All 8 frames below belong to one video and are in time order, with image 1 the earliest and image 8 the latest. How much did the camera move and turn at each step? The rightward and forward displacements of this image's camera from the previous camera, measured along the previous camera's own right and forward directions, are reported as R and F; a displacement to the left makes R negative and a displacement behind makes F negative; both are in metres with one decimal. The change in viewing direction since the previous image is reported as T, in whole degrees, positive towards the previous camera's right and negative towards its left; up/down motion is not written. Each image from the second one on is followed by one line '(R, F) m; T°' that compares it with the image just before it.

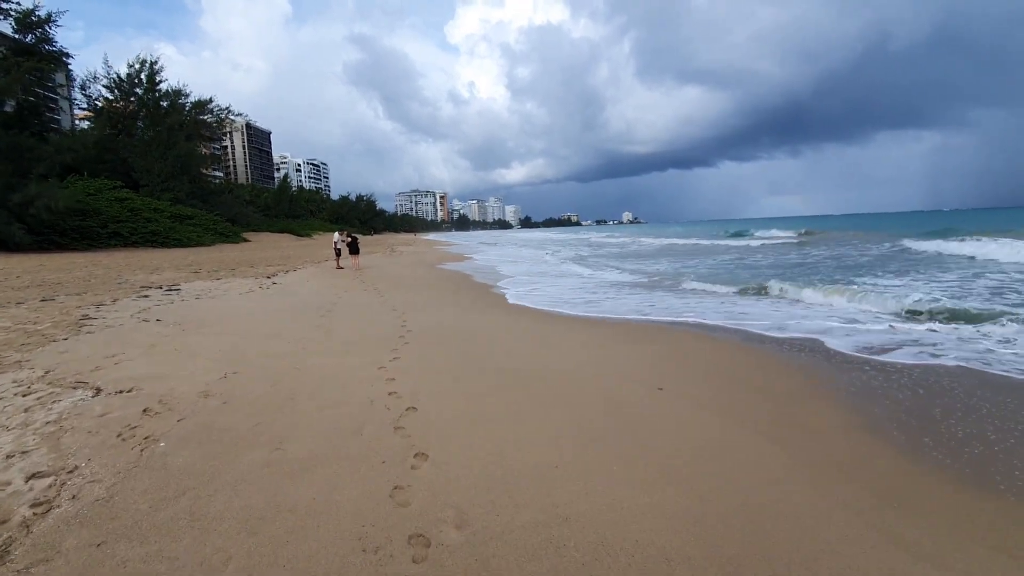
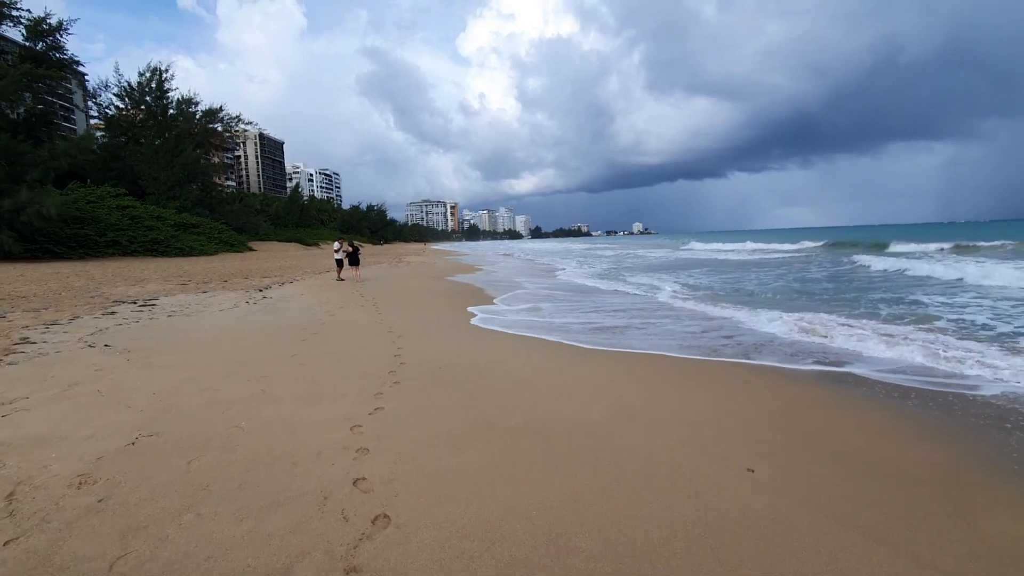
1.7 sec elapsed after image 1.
(-0.1, +1.2) m; -1°
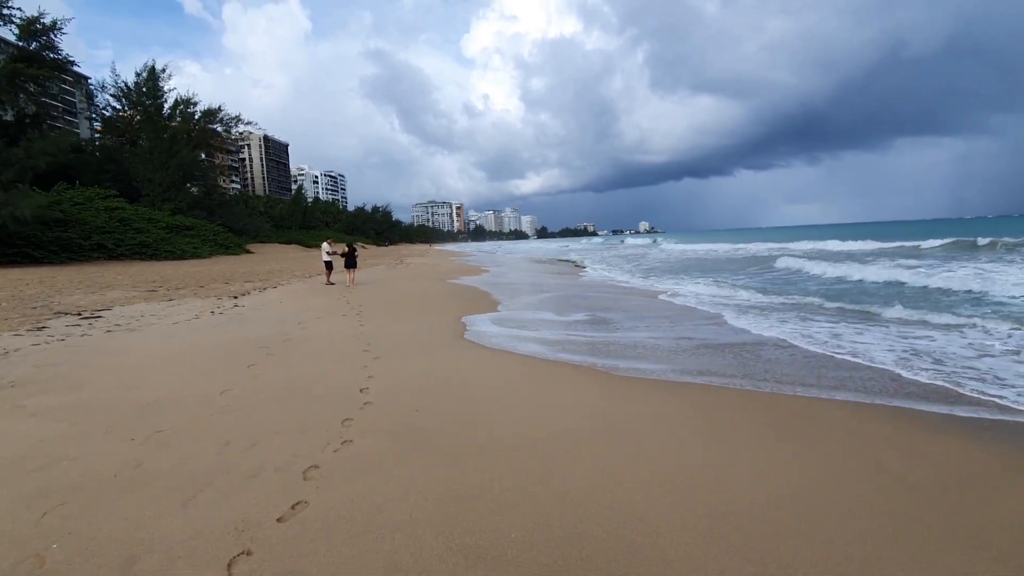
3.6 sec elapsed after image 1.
(0.0, +1.4) m; -1°
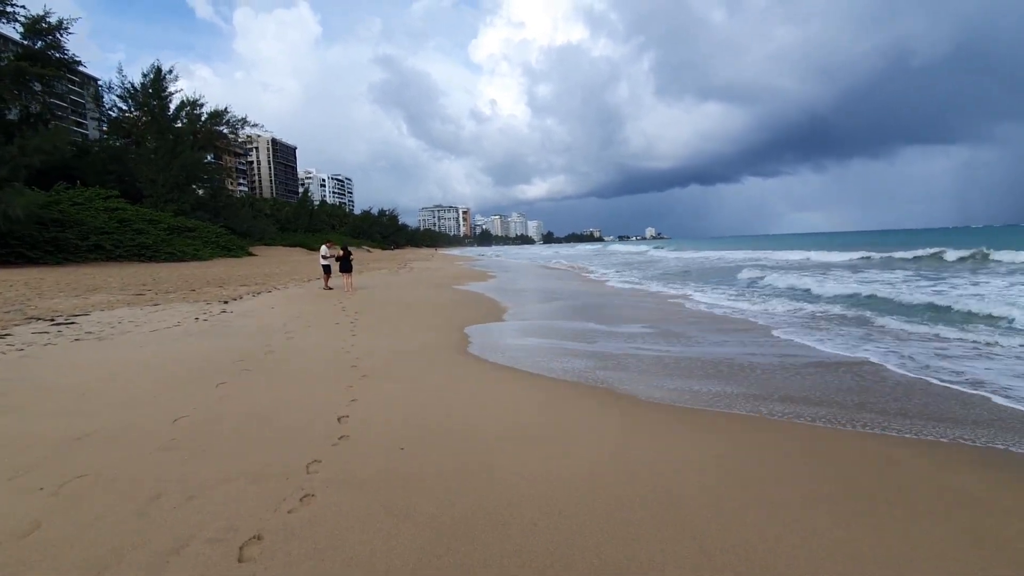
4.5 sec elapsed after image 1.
(0.0, +0.6) m; -1°
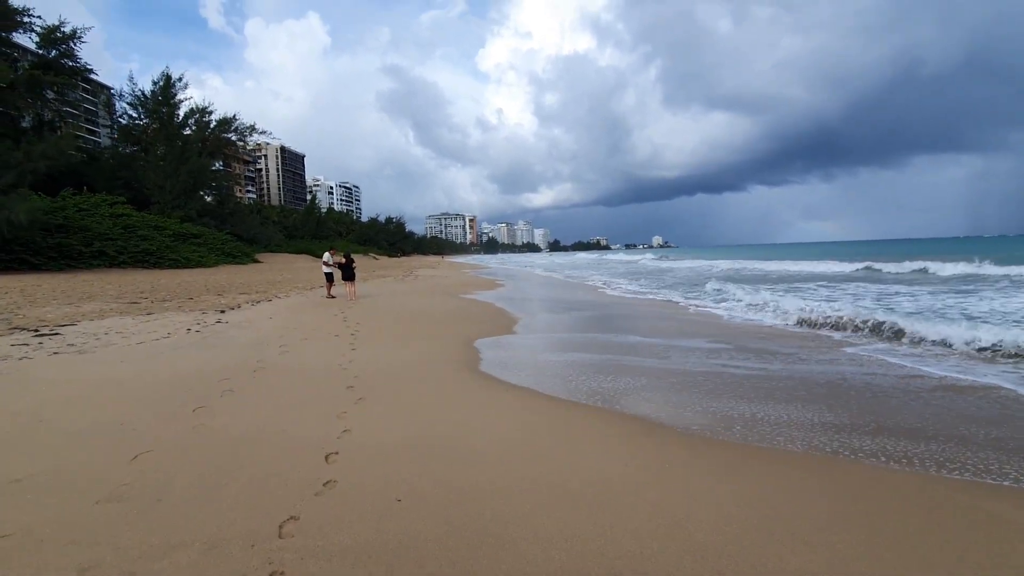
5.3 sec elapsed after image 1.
(-0.1, +0.5) m; -1°
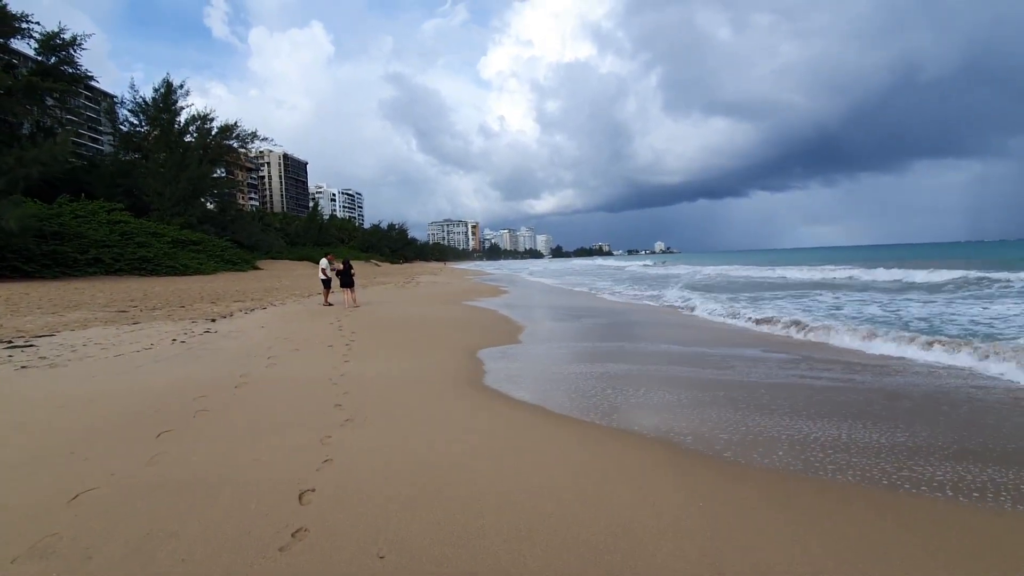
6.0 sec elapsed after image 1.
(0.0, +0.5) m; 0°
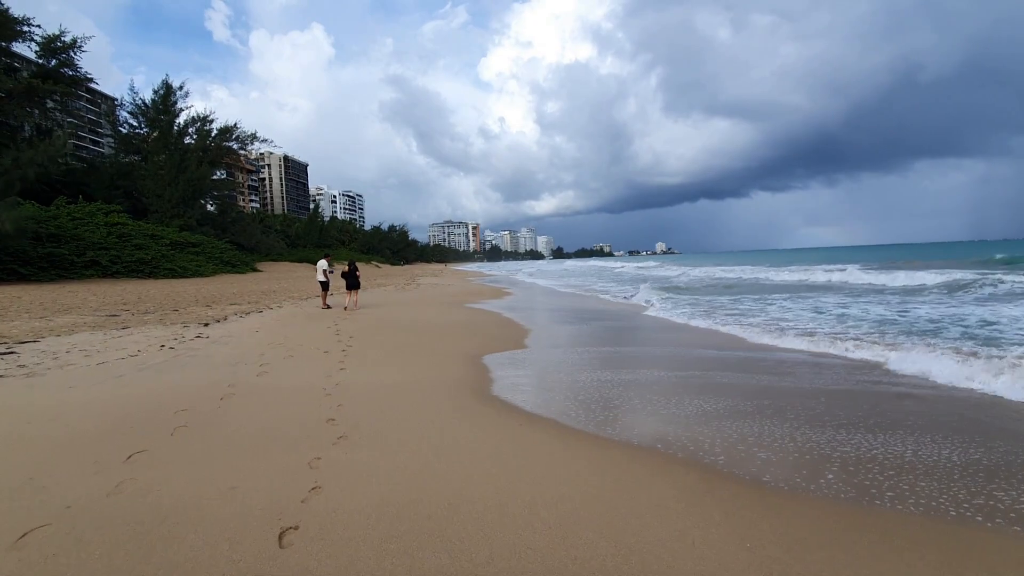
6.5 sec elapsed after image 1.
(-0.1, +0.3) m; 0°
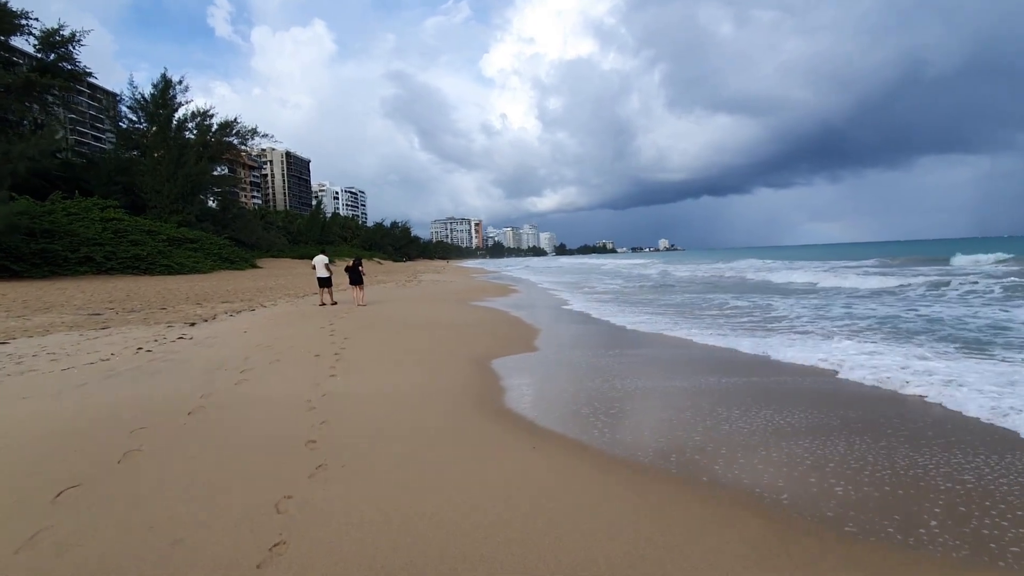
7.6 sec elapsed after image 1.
(-0.1, +0.6) m; 0°
